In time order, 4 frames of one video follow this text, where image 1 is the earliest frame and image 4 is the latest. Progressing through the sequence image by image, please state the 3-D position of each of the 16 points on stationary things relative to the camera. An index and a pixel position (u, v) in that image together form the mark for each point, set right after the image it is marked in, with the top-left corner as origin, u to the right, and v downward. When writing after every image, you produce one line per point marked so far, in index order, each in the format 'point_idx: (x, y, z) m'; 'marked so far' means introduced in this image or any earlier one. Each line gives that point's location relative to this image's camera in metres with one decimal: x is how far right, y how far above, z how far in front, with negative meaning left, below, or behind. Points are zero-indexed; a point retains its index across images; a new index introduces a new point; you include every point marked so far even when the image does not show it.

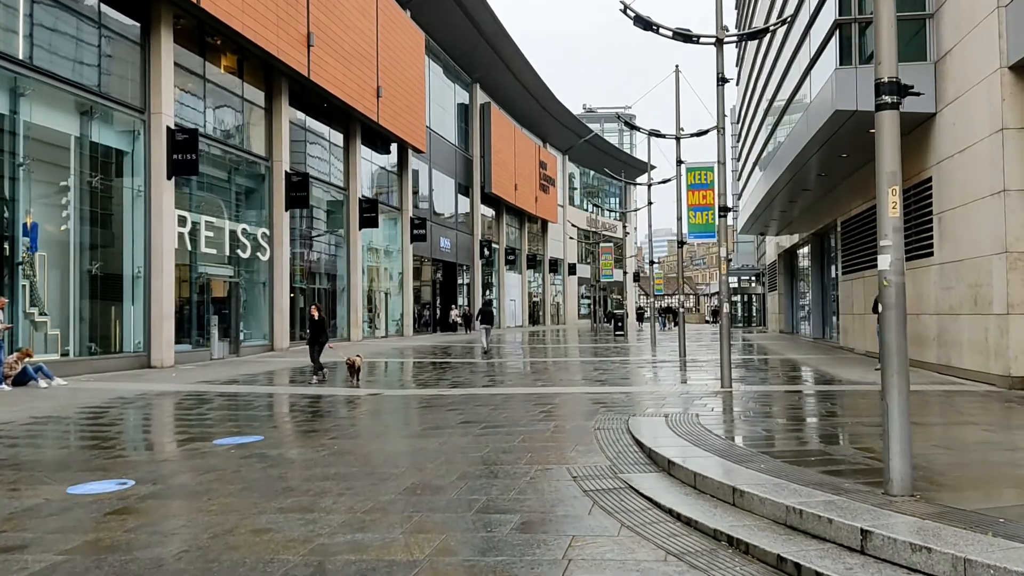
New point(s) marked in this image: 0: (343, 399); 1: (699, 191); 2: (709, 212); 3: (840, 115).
0: (-3.1, -2.0, +12.9) m
1: (+5.1, +2.7, +19.4) m
2: (+5.3, +2.1, +19.3) m
3: (+5.8, +3.1, +12.8) m
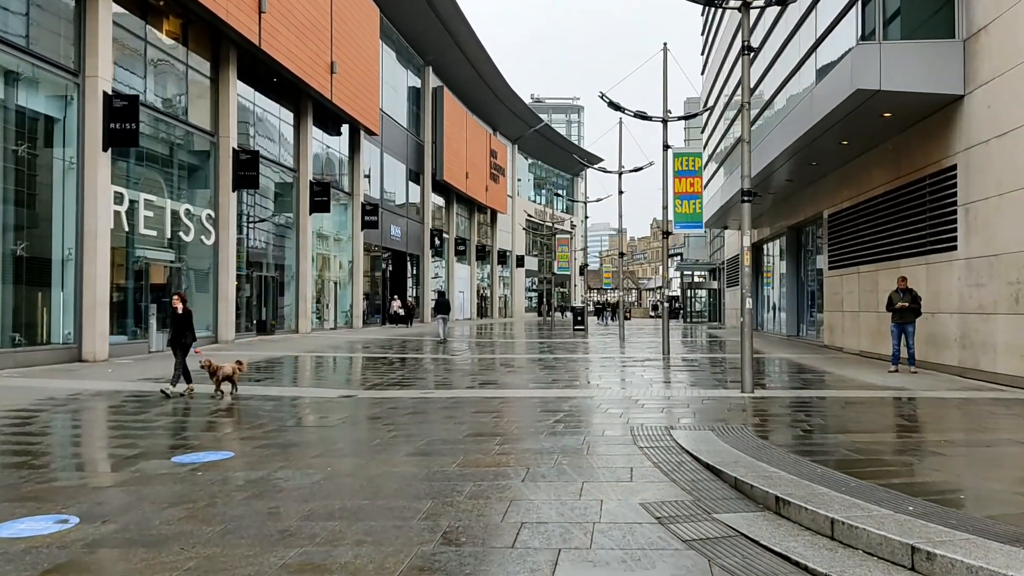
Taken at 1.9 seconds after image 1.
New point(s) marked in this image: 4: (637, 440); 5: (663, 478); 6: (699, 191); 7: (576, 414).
0: (-3.2, -1.8, +11.4) m
1: (+4.5, +2.8, +18.5) m
2: (+4.7, +2.2, +18.4) m
3: (+5.7, +3.2, +12.0) m
4: (+1.2, -1.5, +7.3) m
5: (+1.2, -1.5, +5.7) m
6: (+4.8, +2.5, +18.4) m
7: (+0.9, -1.7, +10.0) m
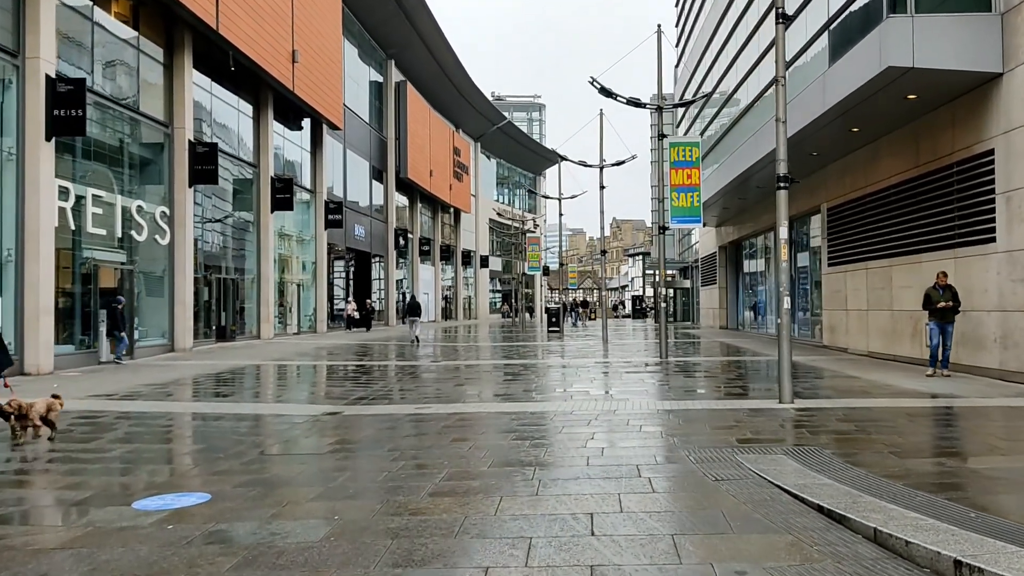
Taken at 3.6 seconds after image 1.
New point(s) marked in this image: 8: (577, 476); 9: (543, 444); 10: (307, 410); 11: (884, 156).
0: (-3.1, -1.8, +10.0) m
1: (+4.1, +2.8, +17.5) m
2: (+4.4, +2.3, +17.4) m
3: (+5.8, +3.2, +11.1) m
4: (+1.6, -1.5, +6.1) m
5: (+1.6, -1.5, +4.6) m
6: (+4.4, +2.5, +17.4) m
7: (+1.1, -1.7, +8.8) m
8: (+0.5, -1.6, +6.2) m
9: (+0.4, -1.7, +7.8) m
10: (-3.1, -1.9, +11.2) m
11: (+7.6, +2.7, +15.0) m
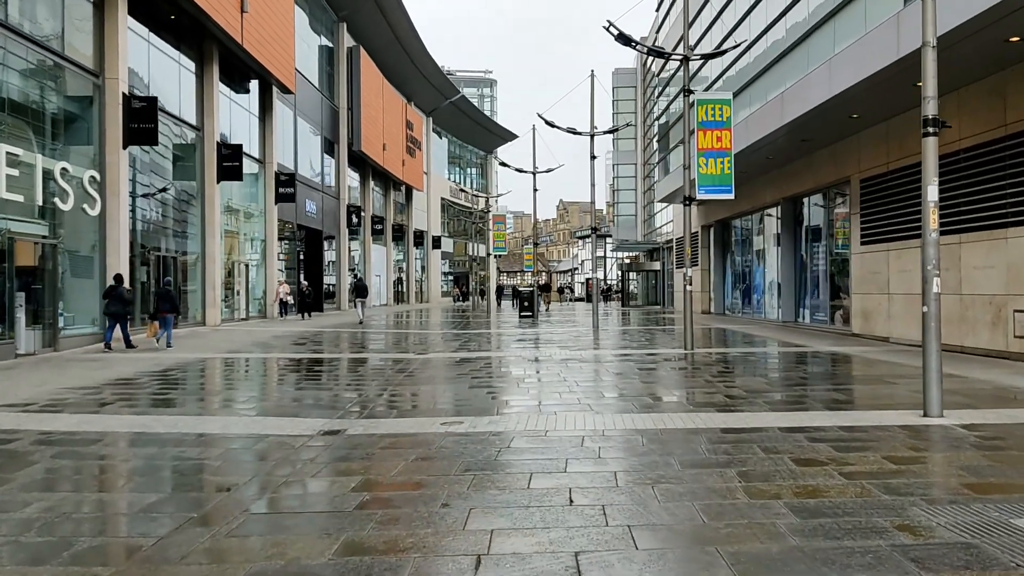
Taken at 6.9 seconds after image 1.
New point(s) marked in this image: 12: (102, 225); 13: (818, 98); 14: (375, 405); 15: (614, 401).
0: (-2.4, -1.6, +7.4) m
1: (+4.2, +3.2, +15.3) m
2: (+4.5, +2.7, +15.3) m
3: (+6.3, +3.5, +9.0) m
4: (+2.5, -1.4, +3.9) m
5: (+2.7, -1.4, +2.3) m
6: (+4.5, +2.9, +15.3) m
7: (+1.8, -1.6, +6.5) m
8: (+1.5, -1.5, +3.9) m
9: (+1.3, -1.5, +5.5) m
10: (-2.5, -1.6, +8.6) m
11: (+7.9, +3.0, +13.1) m
12: (-10.8, +1.7, +19.1) m
13: (+6.1, +3.6, +15.0) m
14: (-1.8, -1.7, +10.9) m
15: (+1.6, -1.6, +11.2) m
